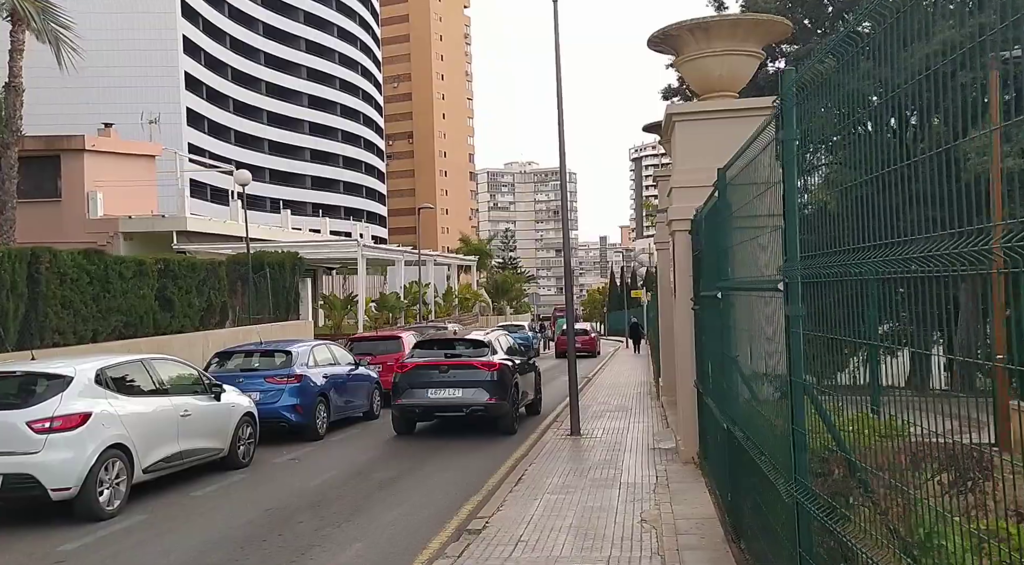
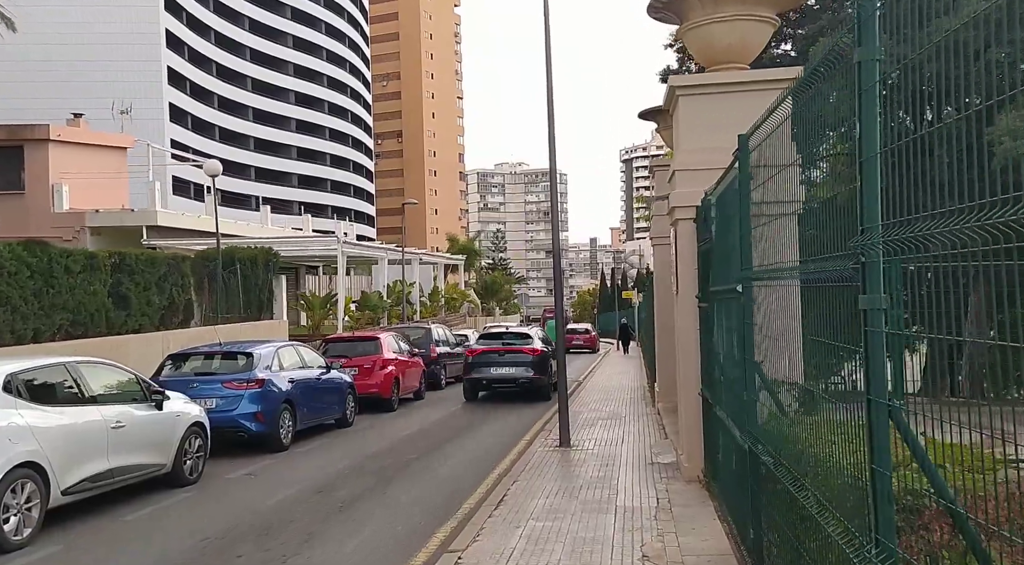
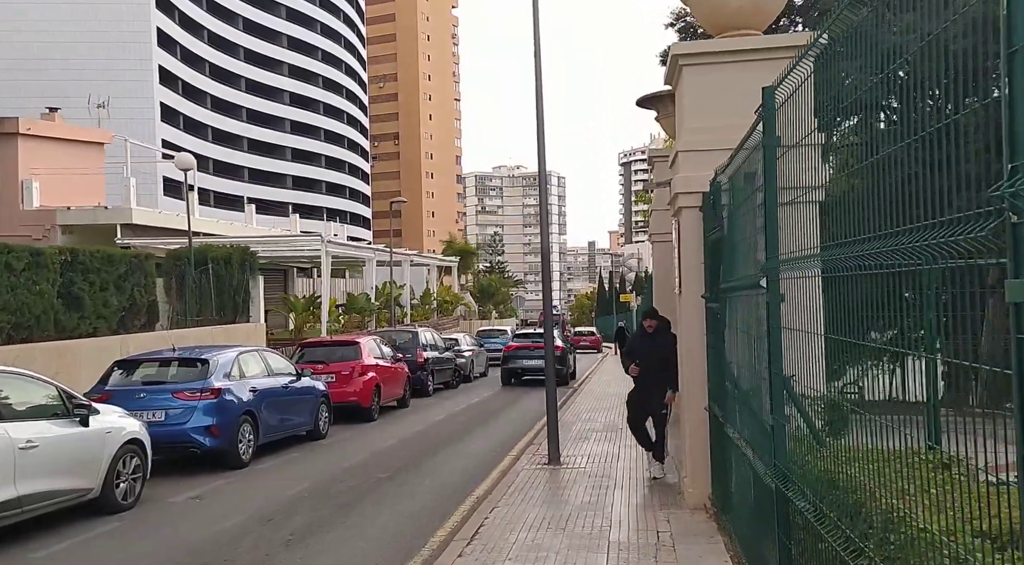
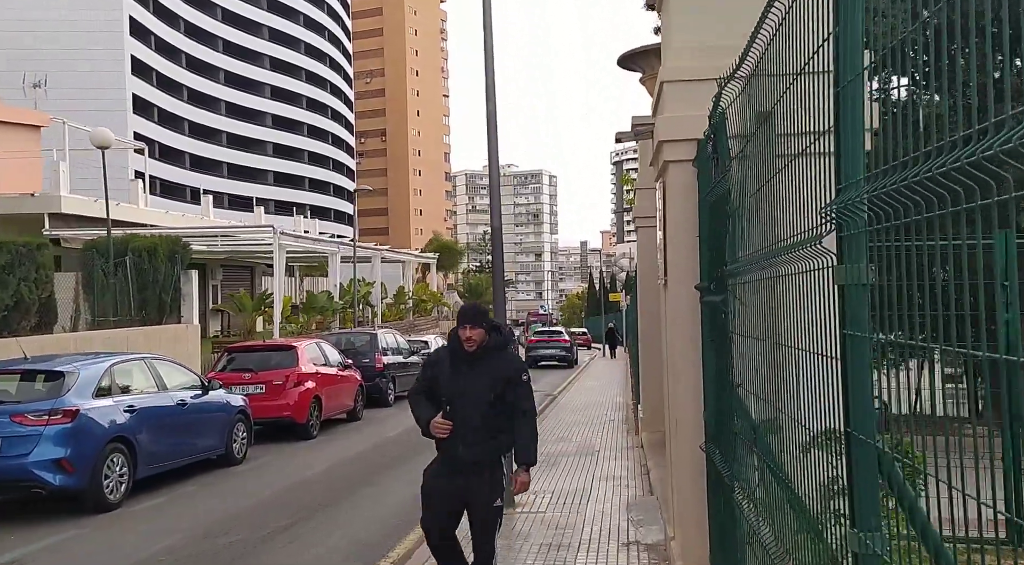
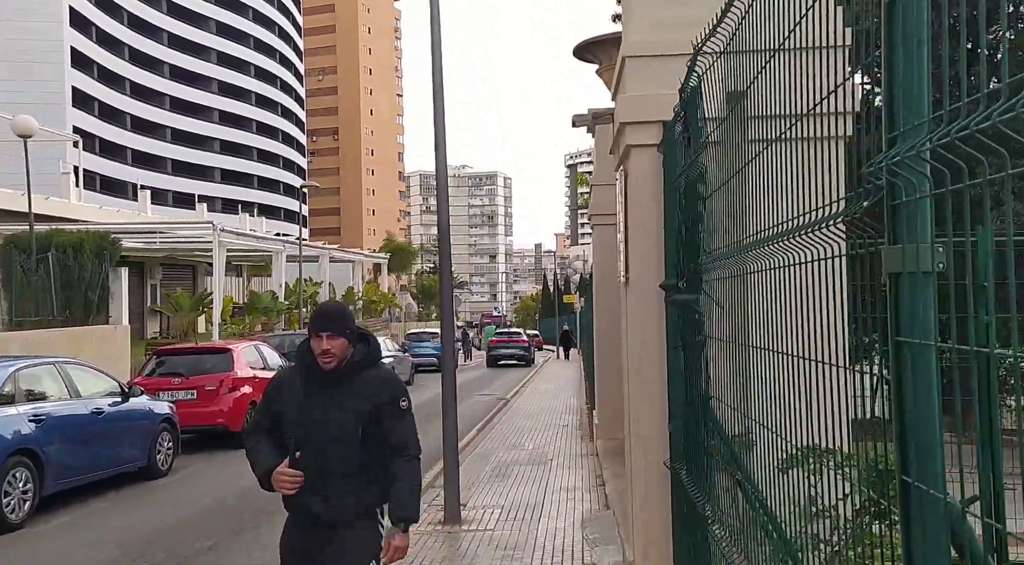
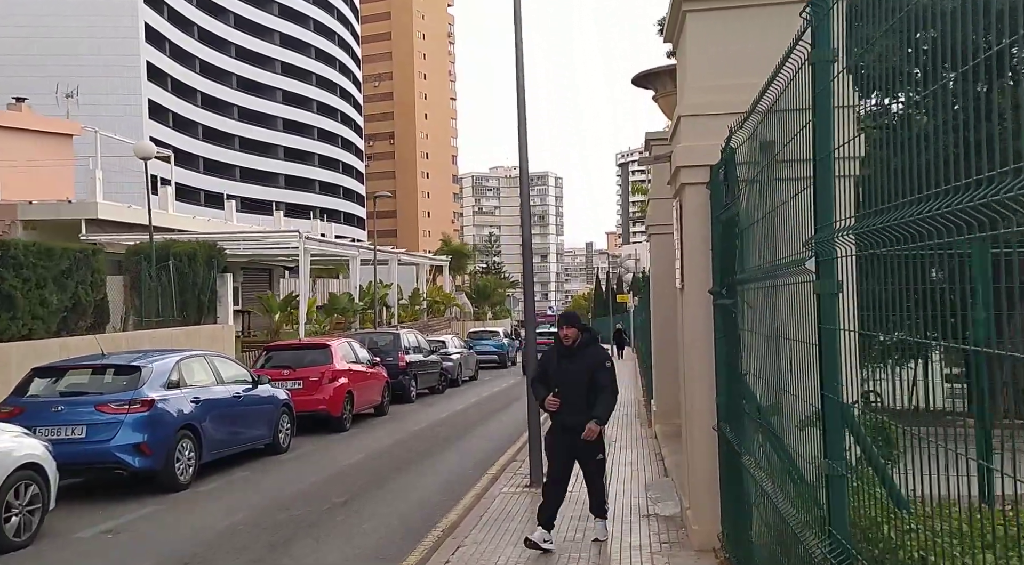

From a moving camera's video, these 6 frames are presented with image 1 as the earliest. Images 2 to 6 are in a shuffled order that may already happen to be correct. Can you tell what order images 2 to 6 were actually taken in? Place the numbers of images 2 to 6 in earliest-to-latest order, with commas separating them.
2, 3, 6, 4, 5
